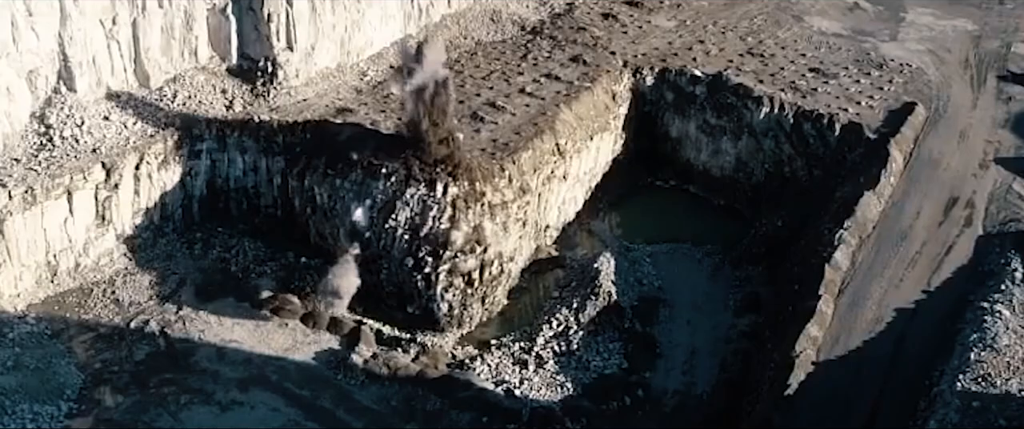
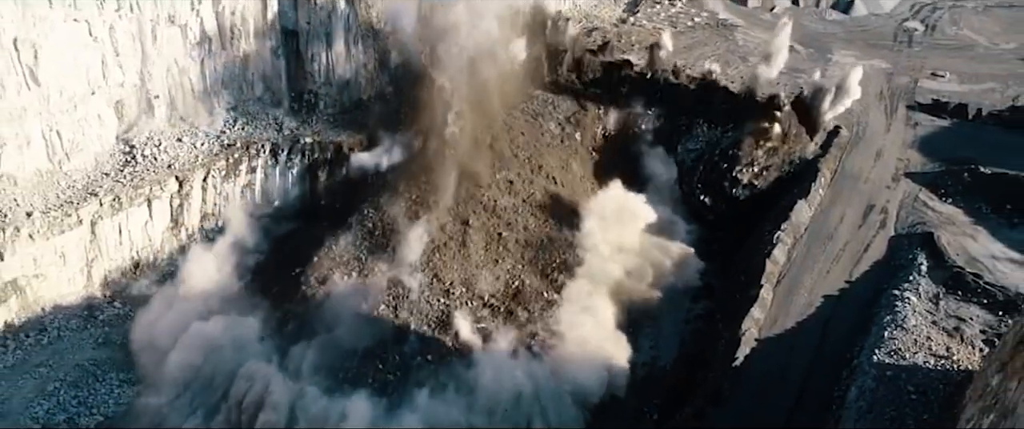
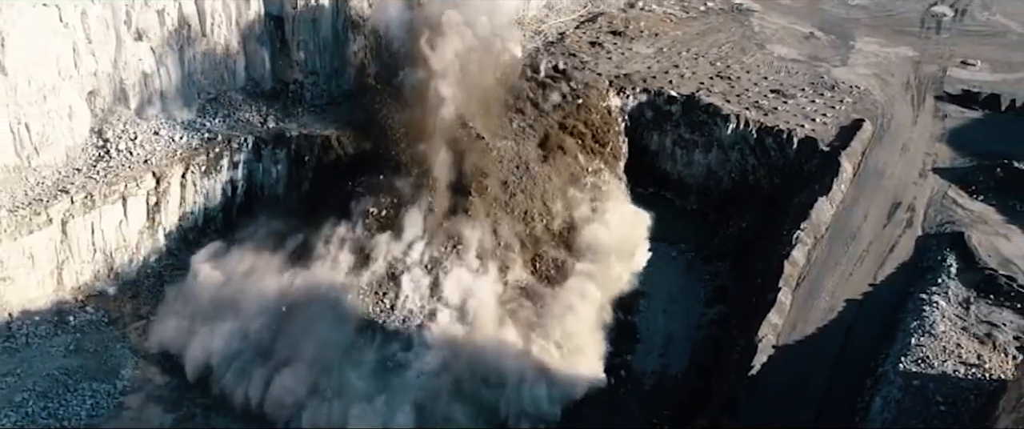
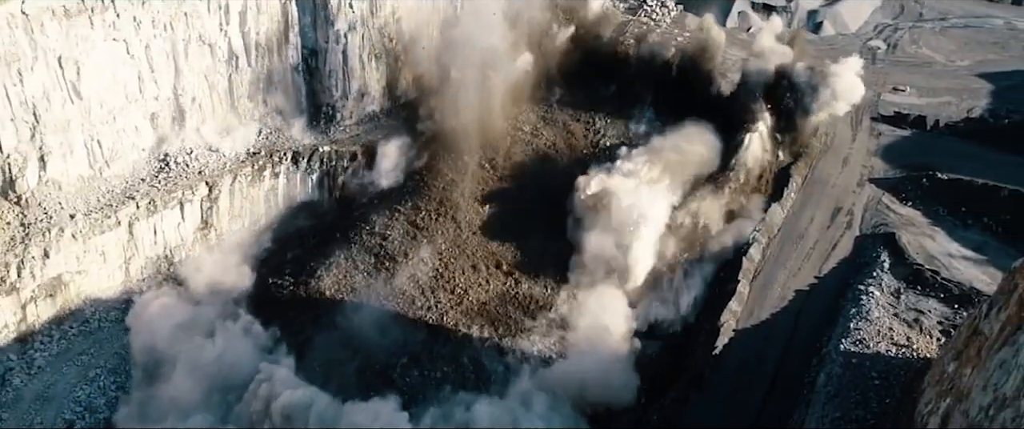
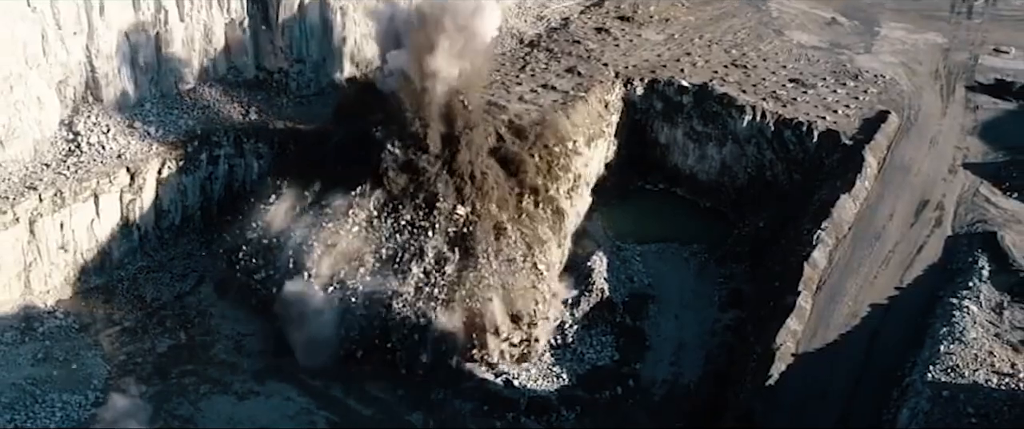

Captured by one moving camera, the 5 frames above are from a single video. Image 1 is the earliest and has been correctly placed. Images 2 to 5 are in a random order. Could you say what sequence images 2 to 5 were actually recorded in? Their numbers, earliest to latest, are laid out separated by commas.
5, 3, 2, 4
